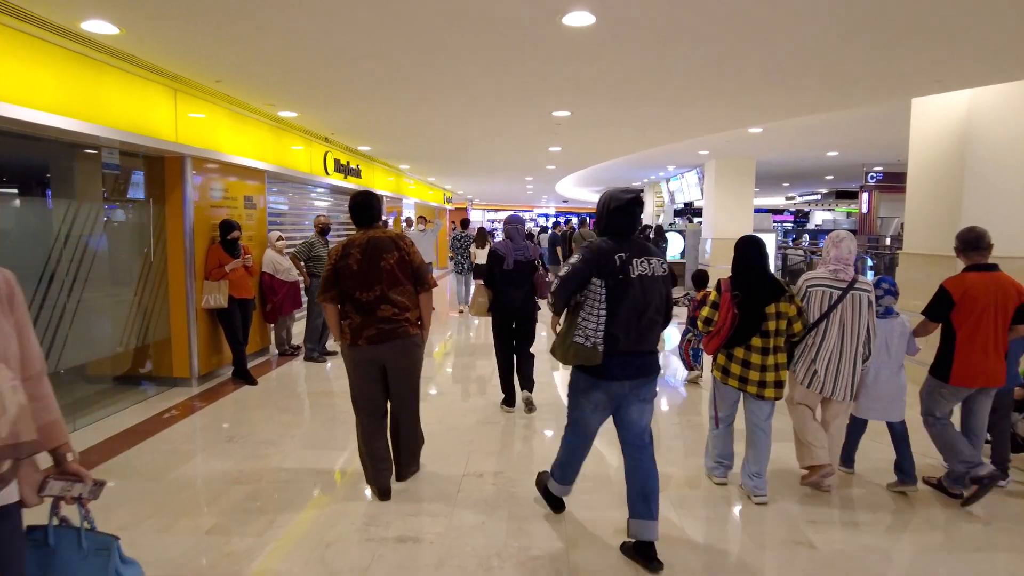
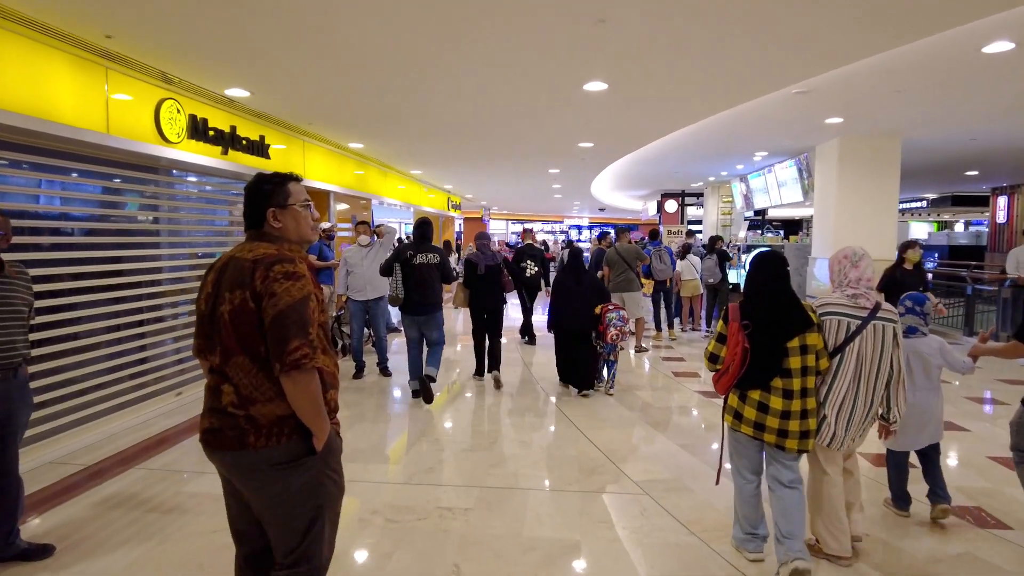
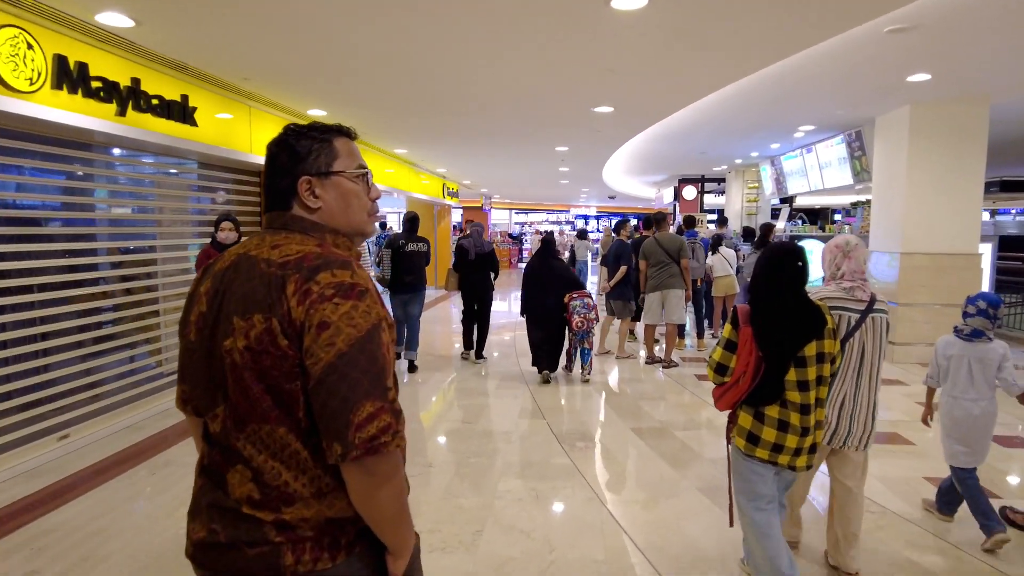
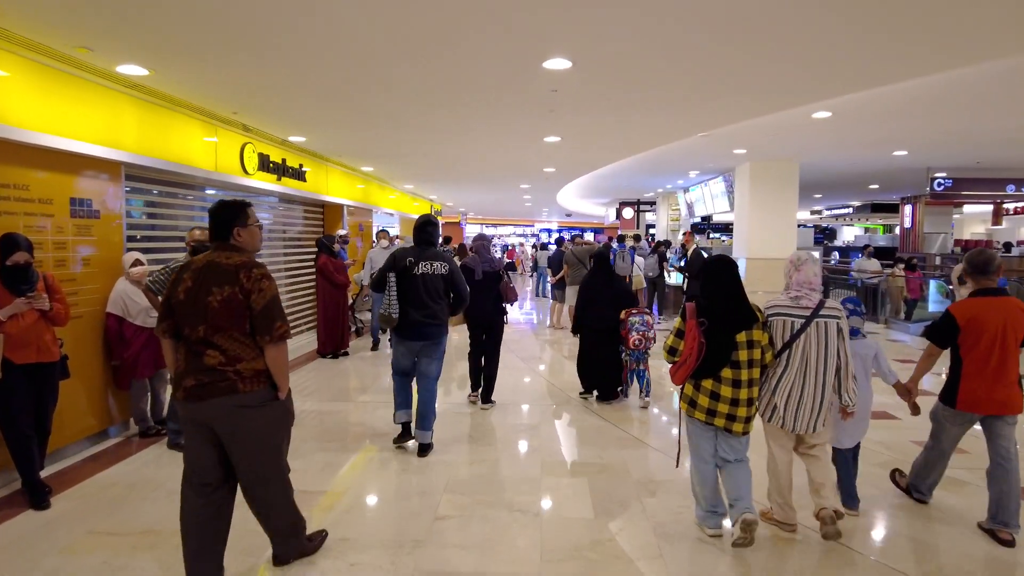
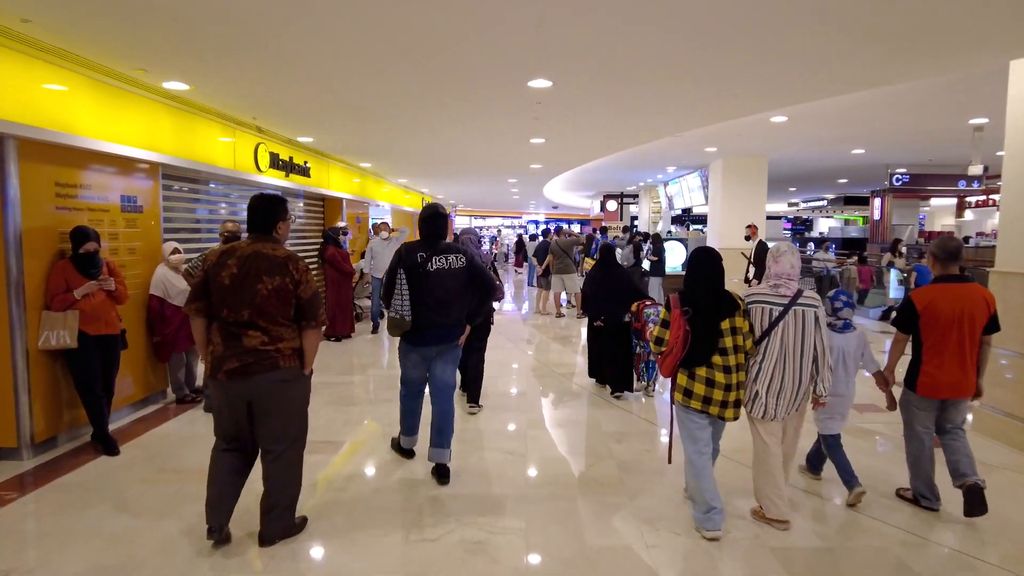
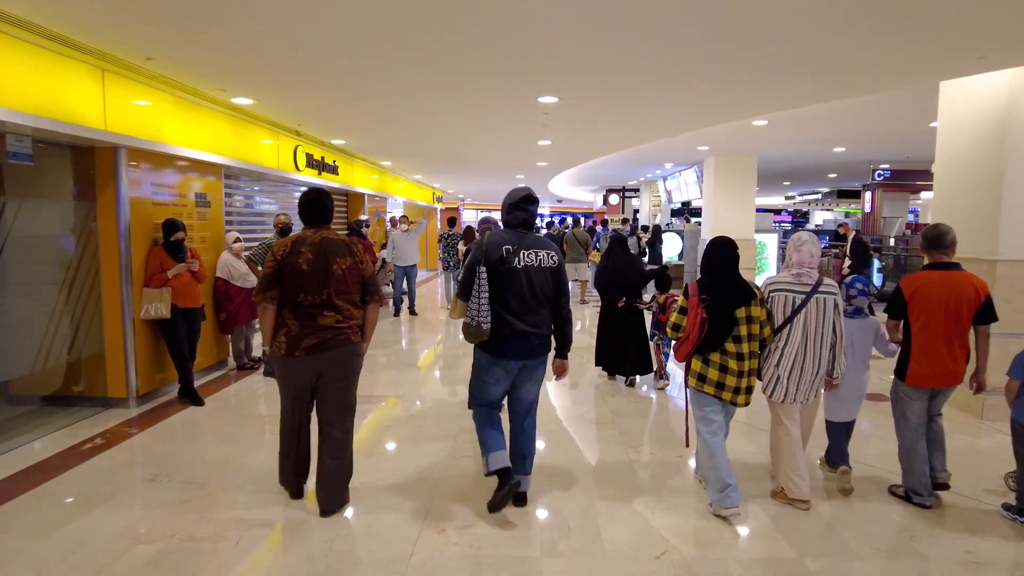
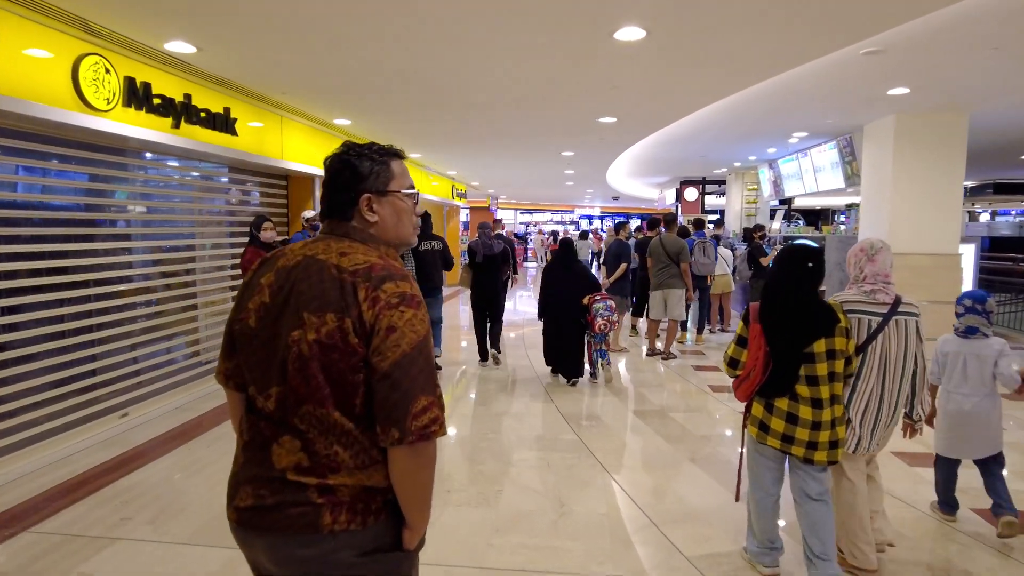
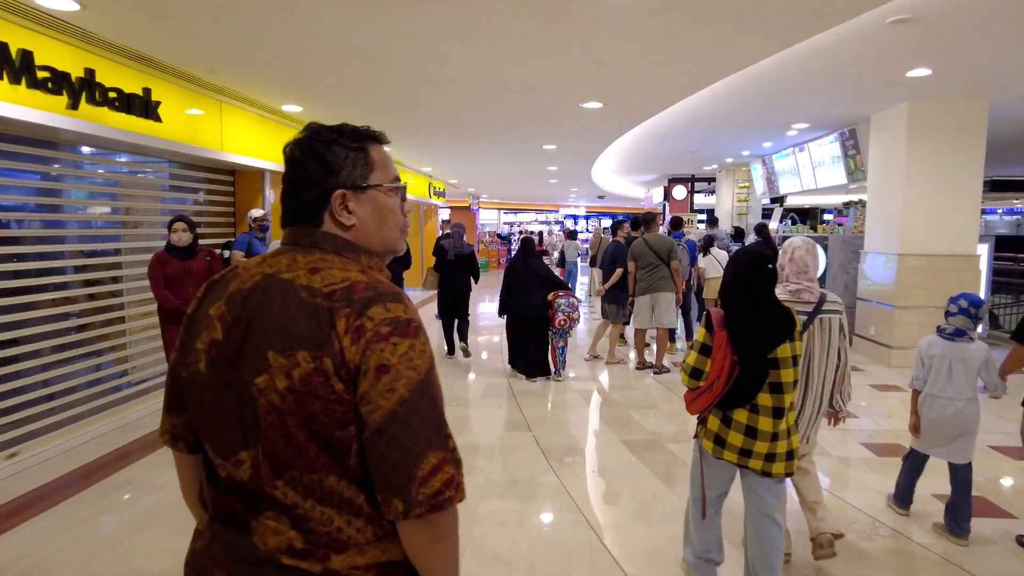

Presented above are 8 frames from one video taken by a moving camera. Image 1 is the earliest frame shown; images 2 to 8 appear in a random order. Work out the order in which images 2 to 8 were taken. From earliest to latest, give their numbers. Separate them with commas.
6, 5, 4, 2, 7, 3, 8
